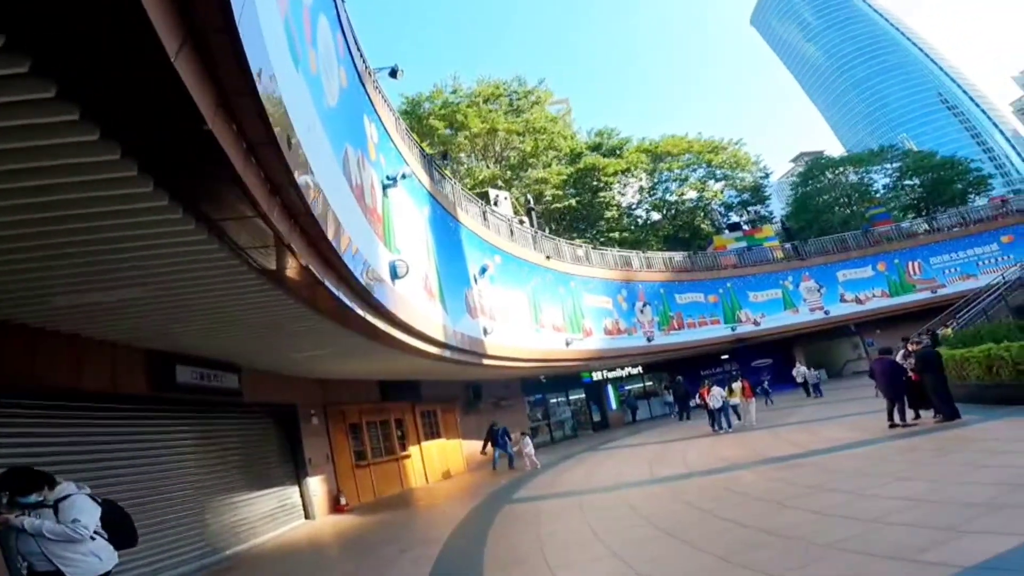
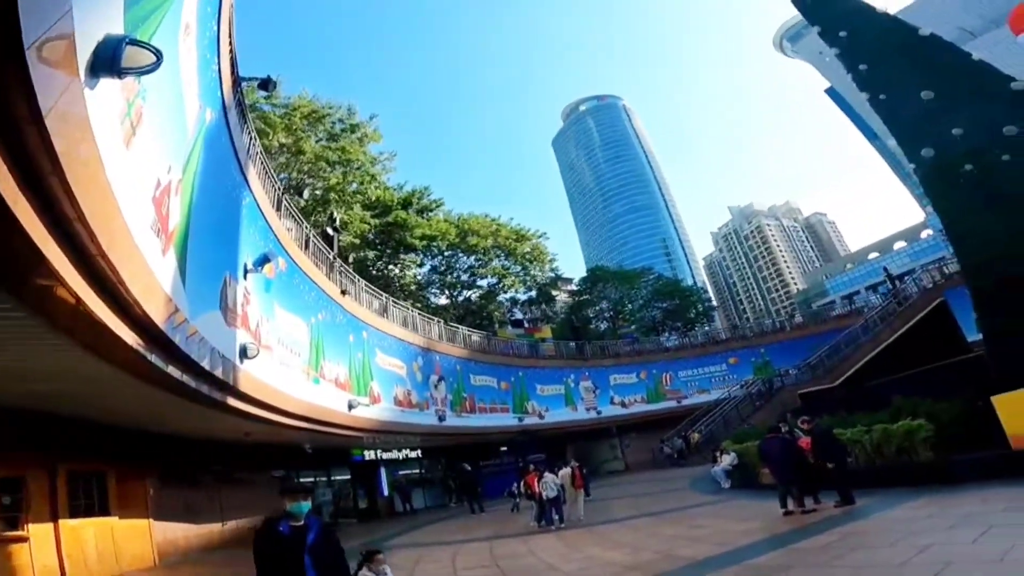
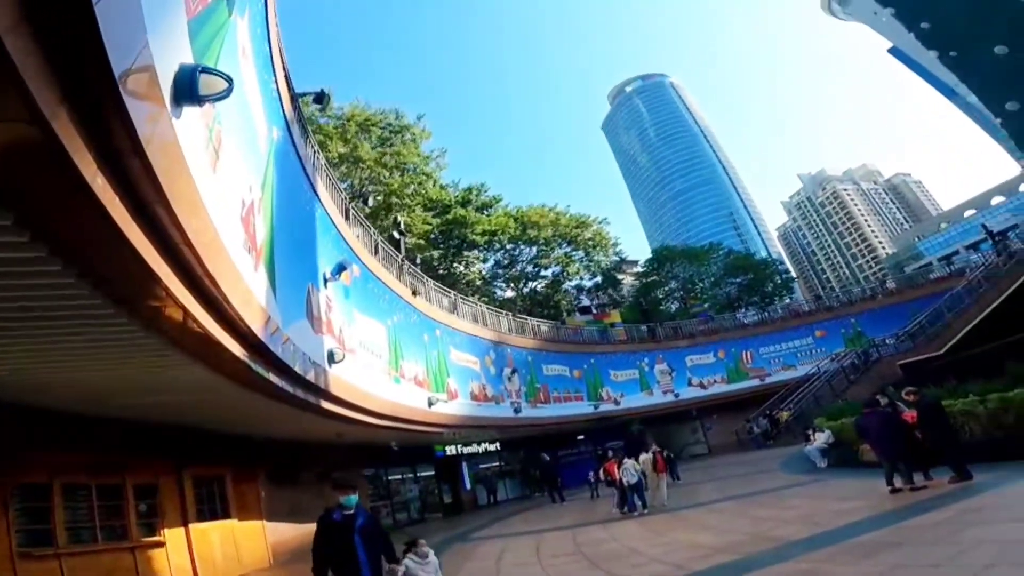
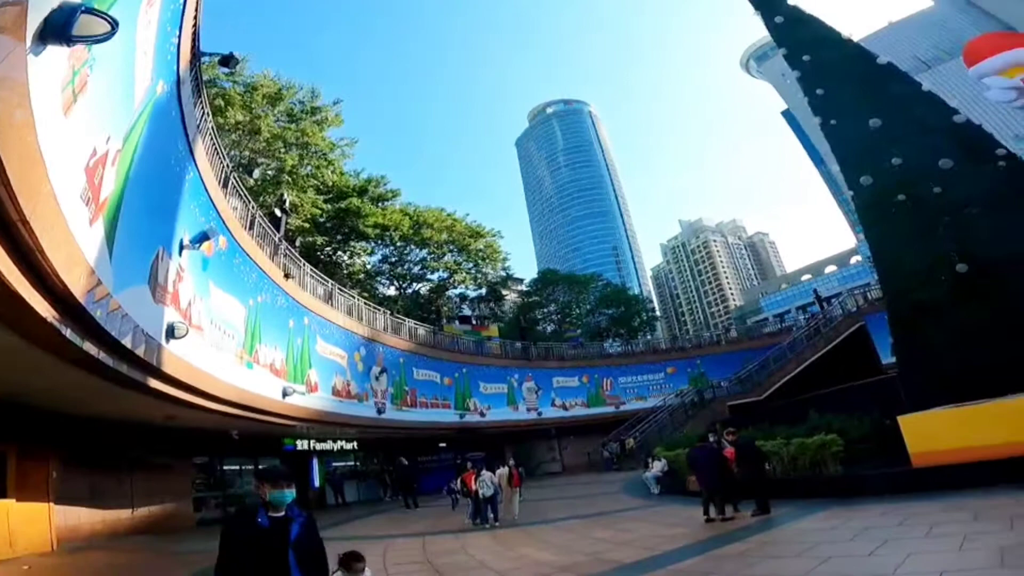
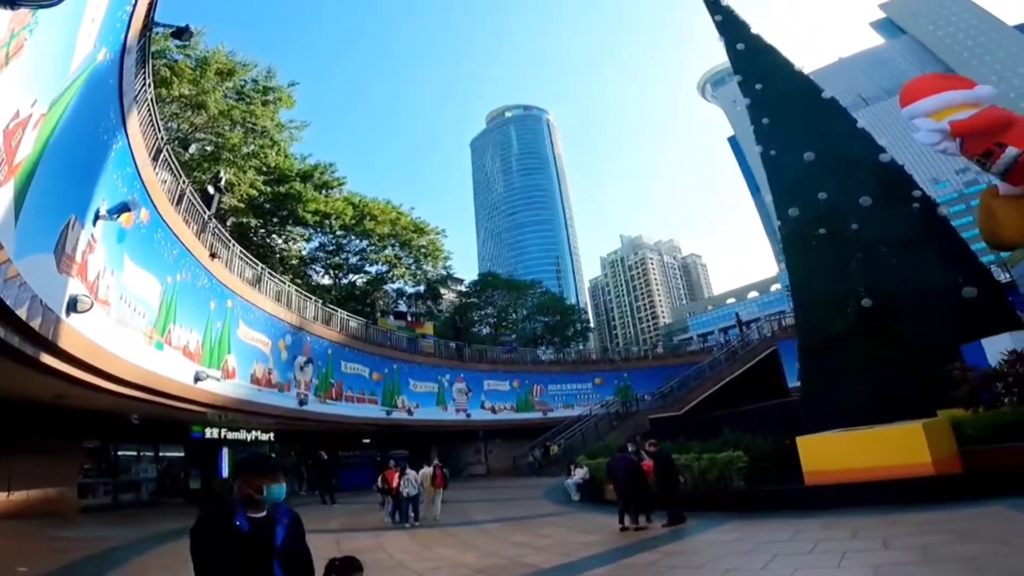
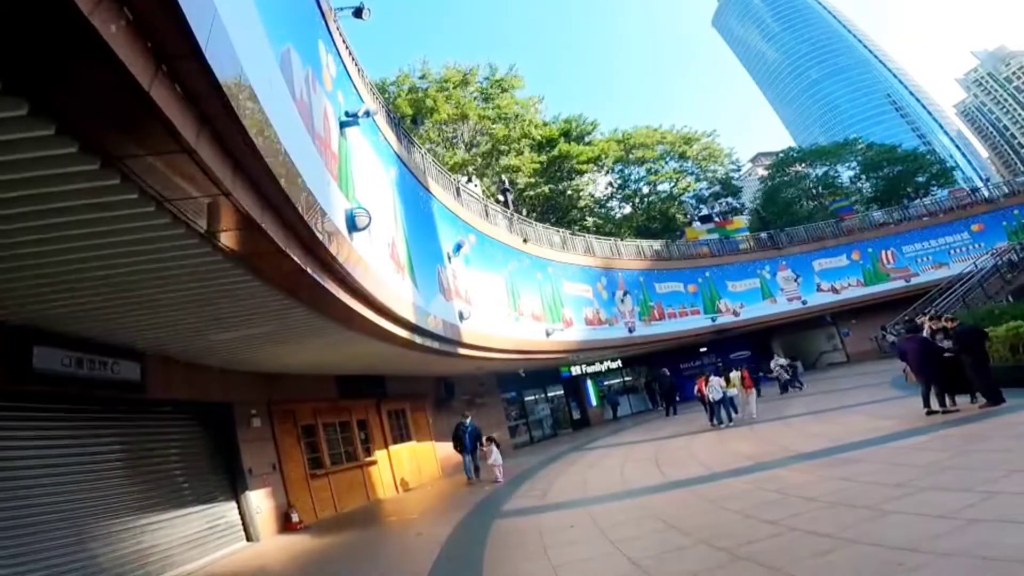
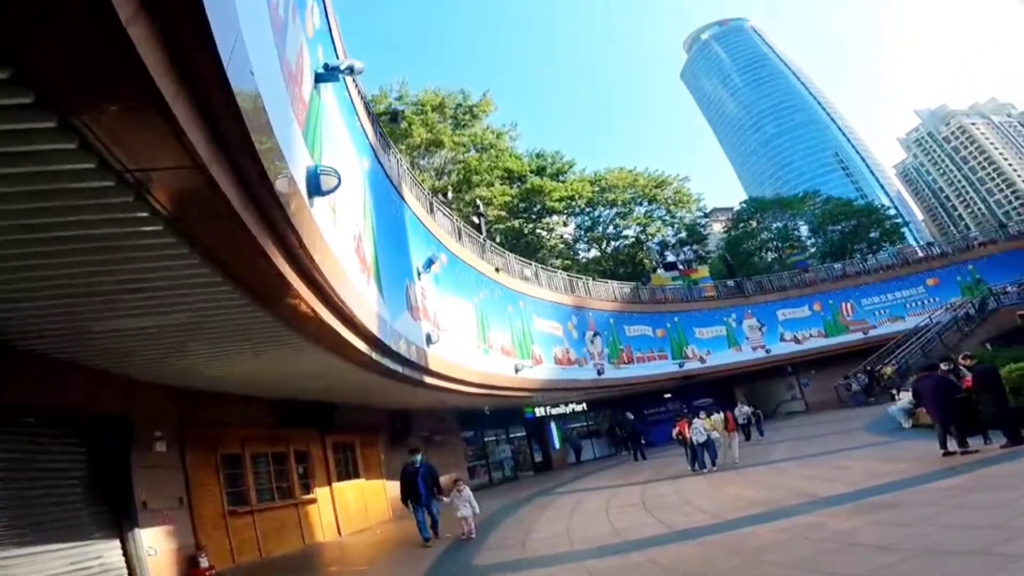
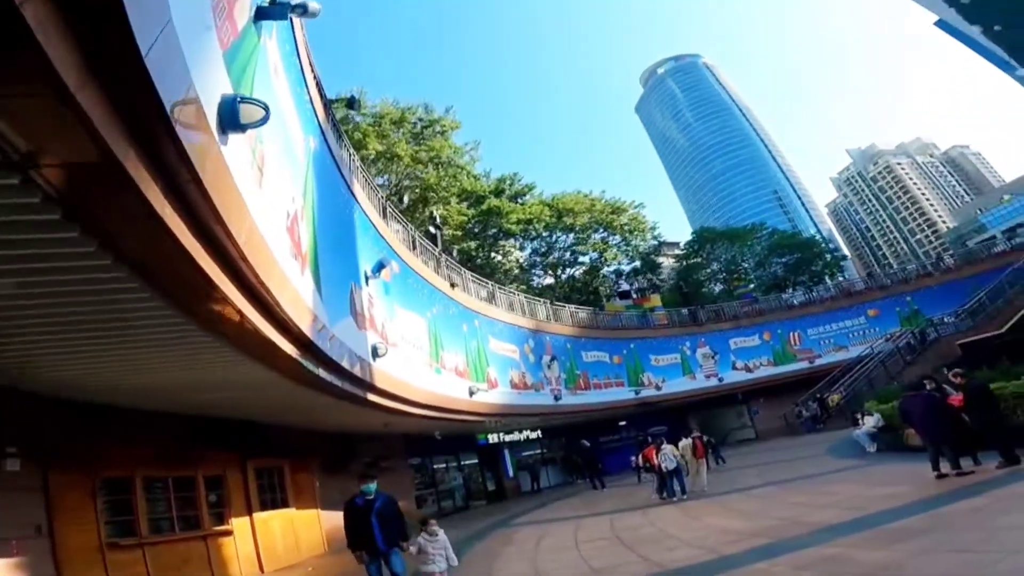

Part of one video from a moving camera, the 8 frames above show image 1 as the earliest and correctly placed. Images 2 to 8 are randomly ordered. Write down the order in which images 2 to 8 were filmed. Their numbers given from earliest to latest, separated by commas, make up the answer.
6, 7, 8, 3, 2, 4, 5
